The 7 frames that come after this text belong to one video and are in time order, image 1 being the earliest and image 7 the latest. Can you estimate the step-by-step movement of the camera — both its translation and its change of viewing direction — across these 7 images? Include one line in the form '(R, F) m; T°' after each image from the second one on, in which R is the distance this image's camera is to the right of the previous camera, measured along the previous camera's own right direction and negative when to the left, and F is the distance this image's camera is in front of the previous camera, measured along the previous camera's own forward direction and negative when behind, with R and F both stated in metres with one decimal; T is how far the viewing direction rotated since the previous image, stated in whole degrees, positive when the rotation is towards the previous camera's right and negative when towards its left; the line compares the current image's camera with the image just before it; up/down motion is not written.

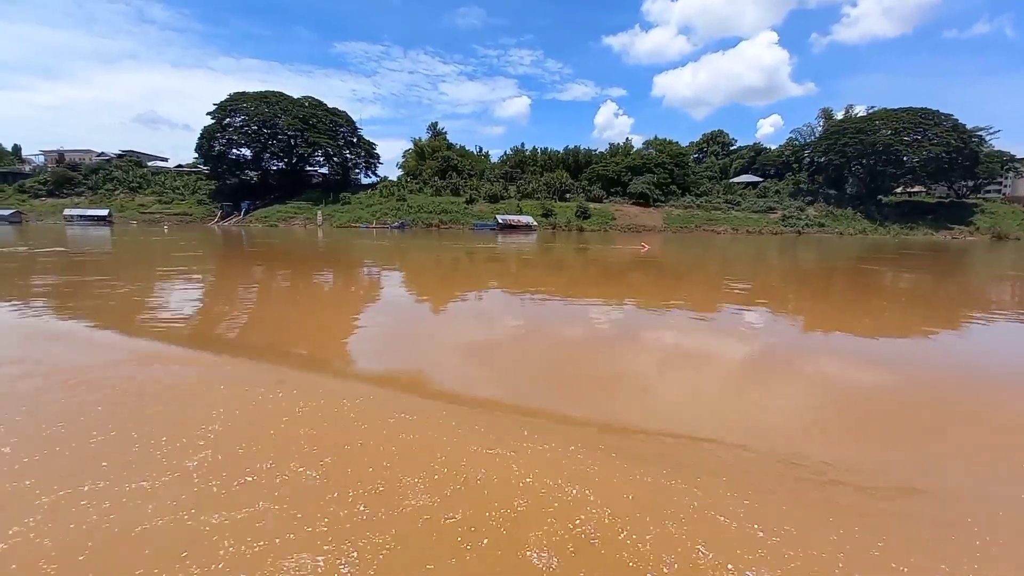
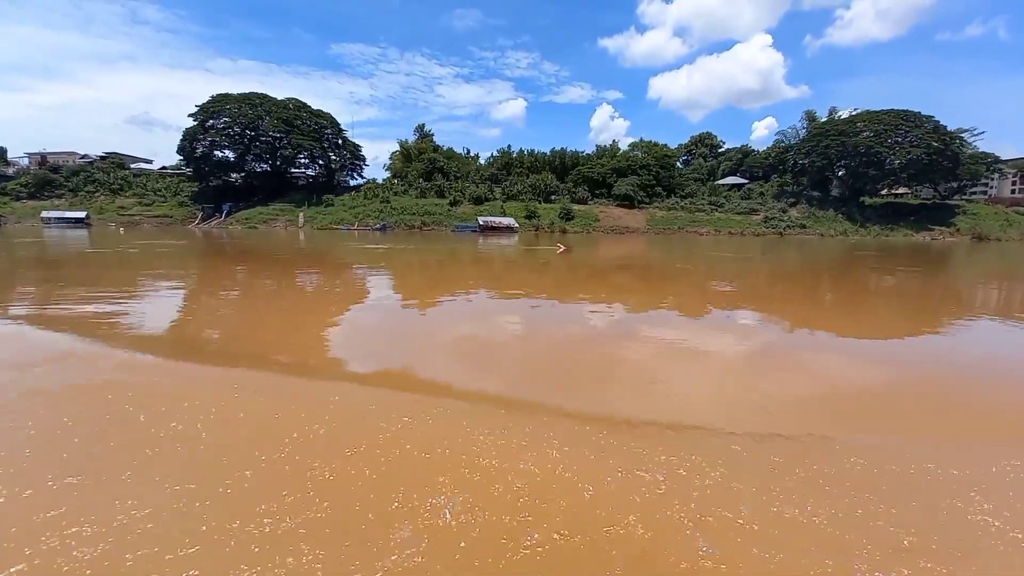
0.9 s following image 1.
(+0.6, +0.1) m; 0°
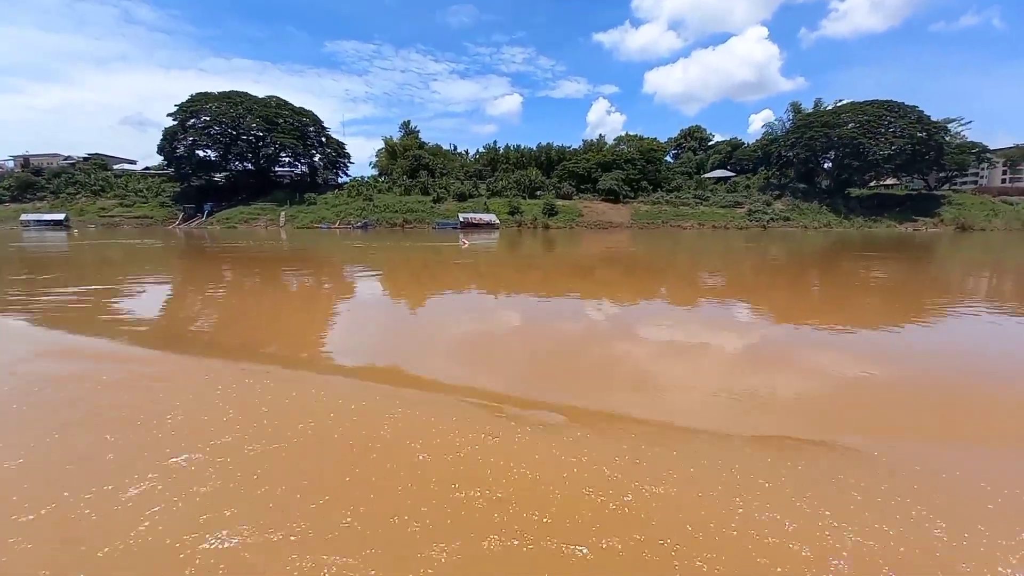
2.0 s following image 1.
(+0.6, +0.1) m; 0°
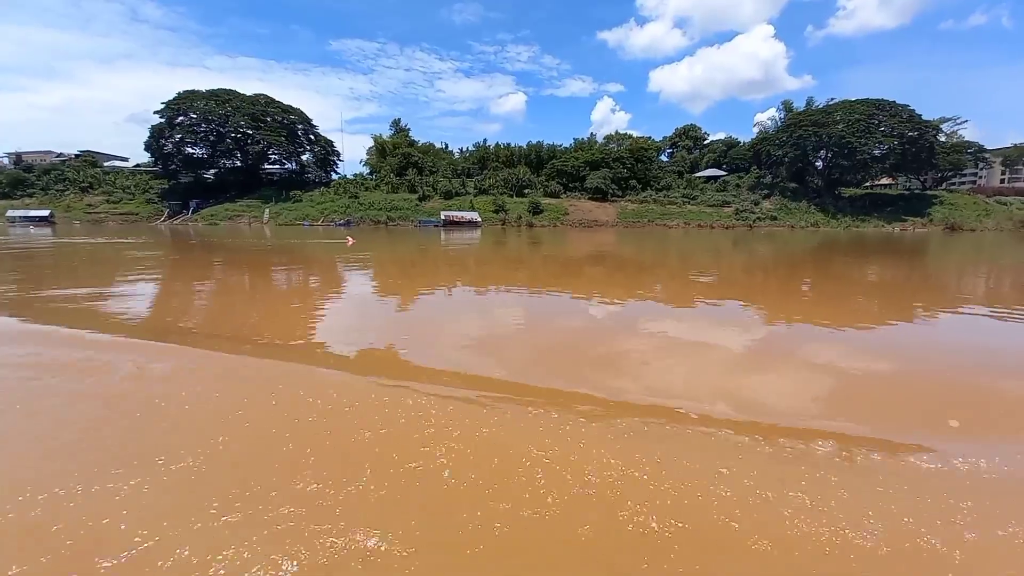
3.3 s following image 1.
(+0.8, +0.1) m; 0°
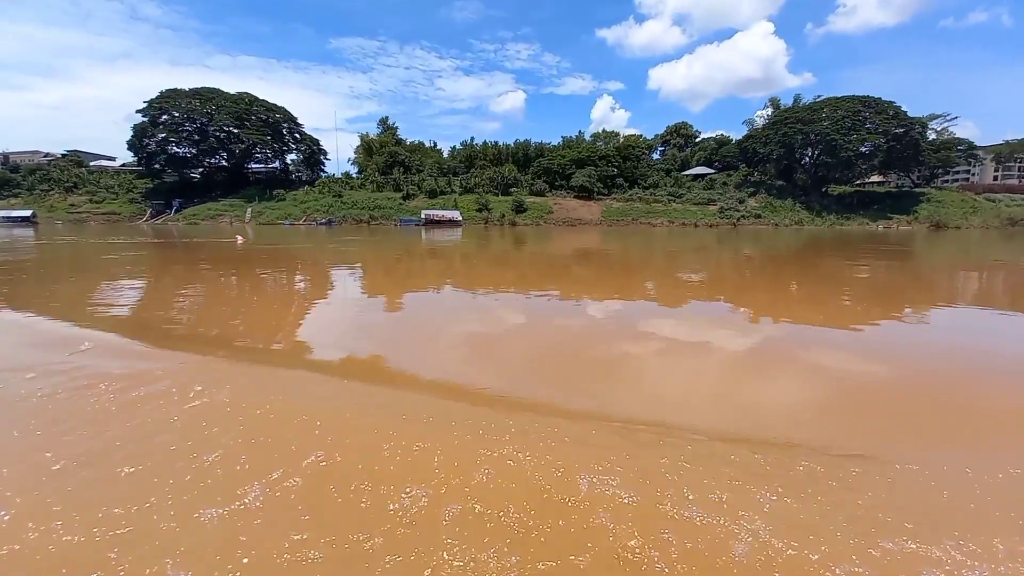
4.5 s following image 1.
(+0.7, +0.1) m; 0°
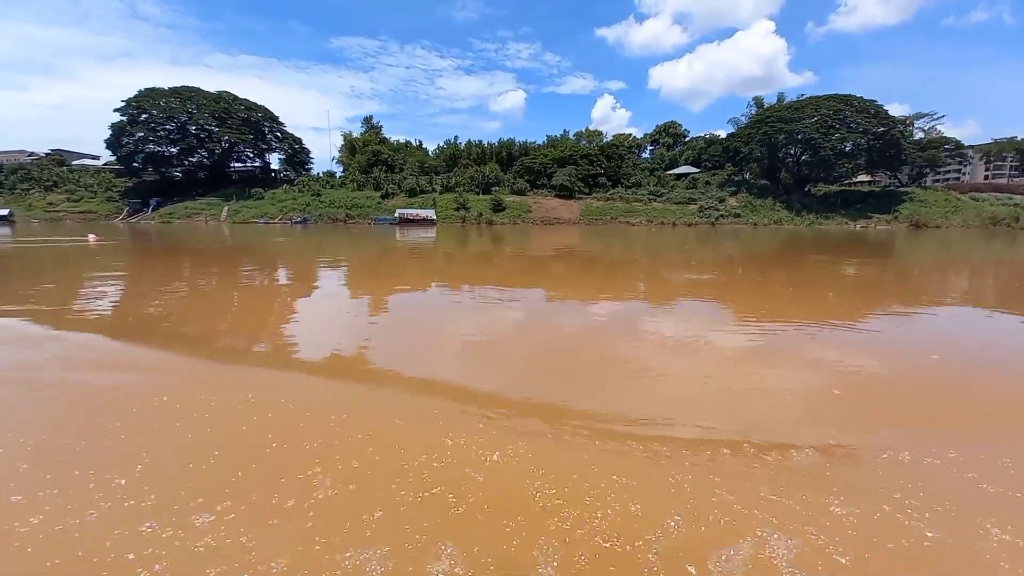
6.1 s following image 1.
(+0.9, +0.1) m; 0°
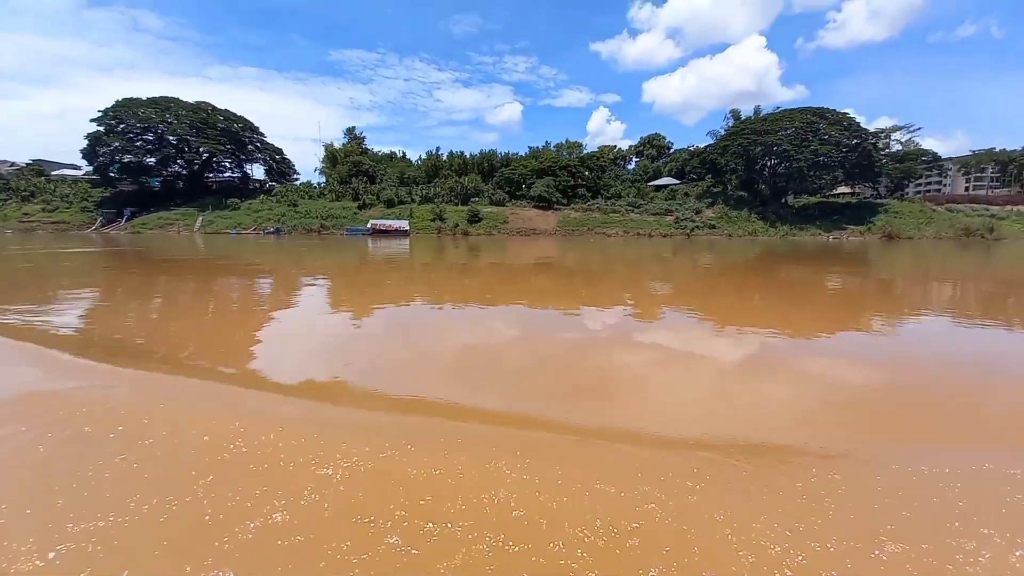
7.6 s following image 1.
(+0.8, +0.1) m; 0°
